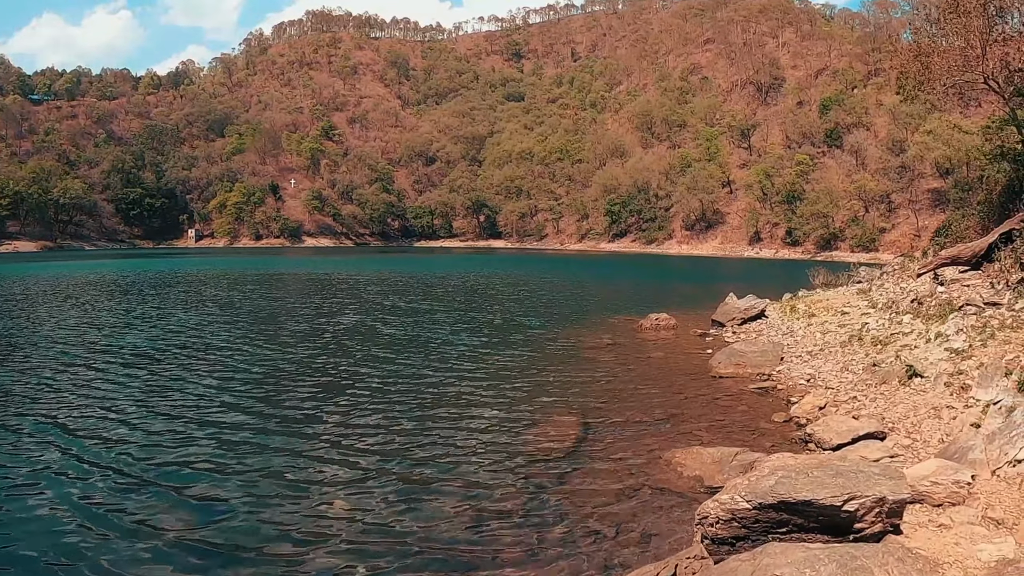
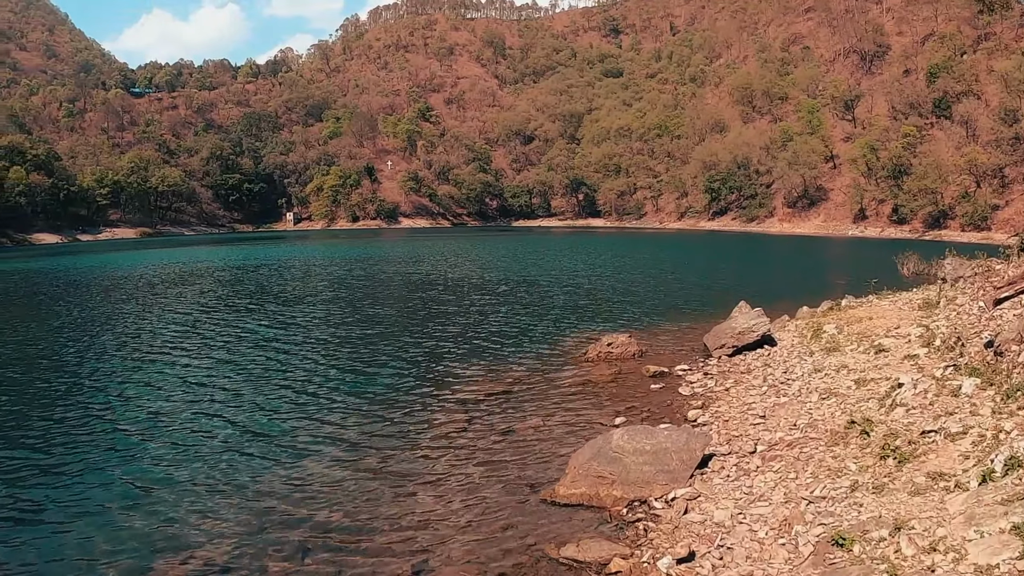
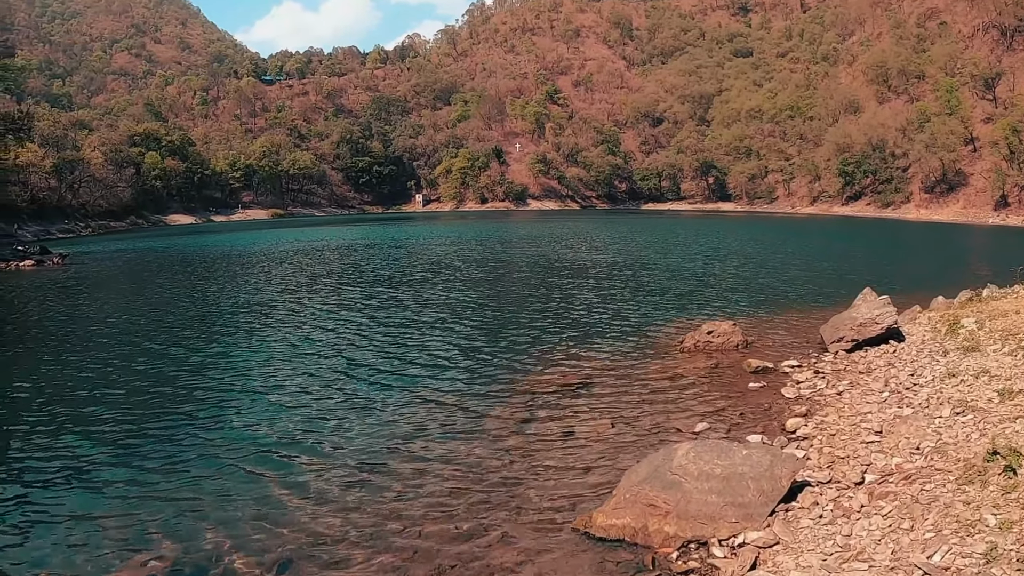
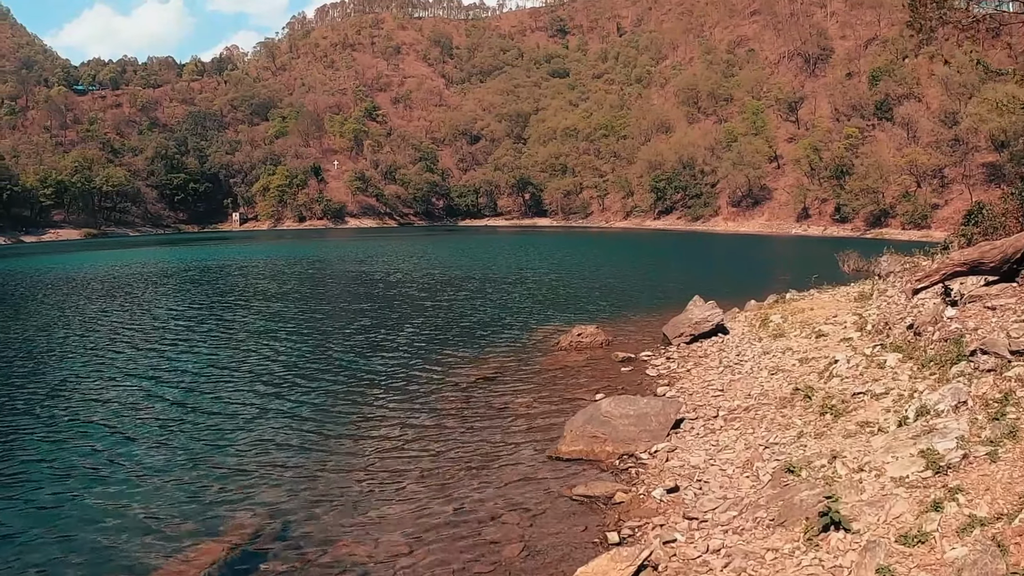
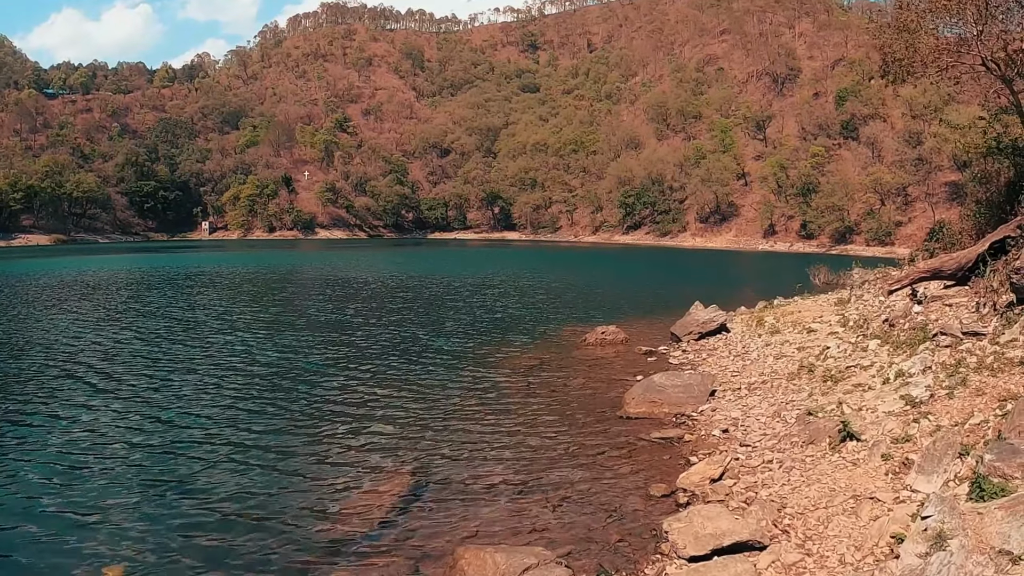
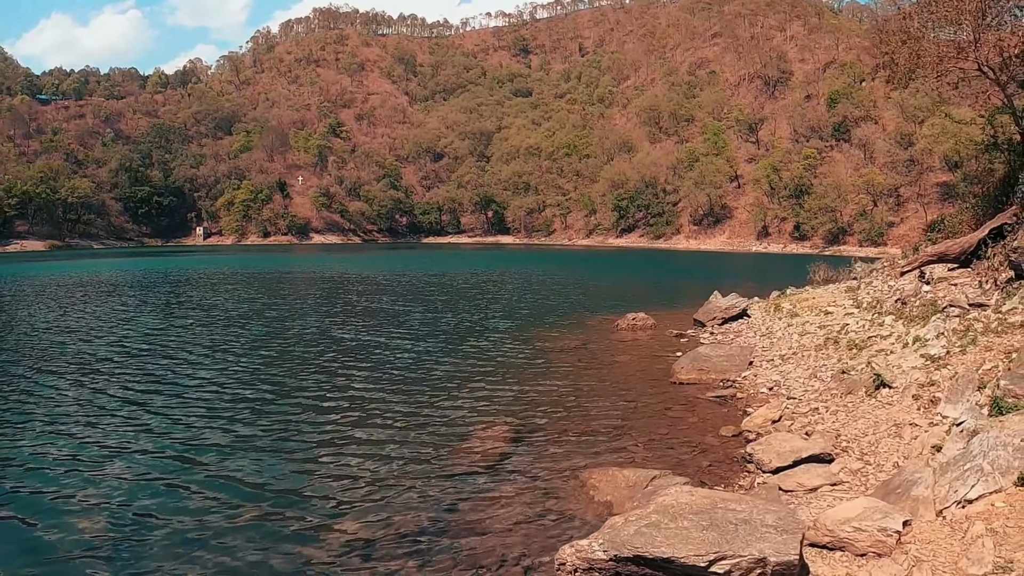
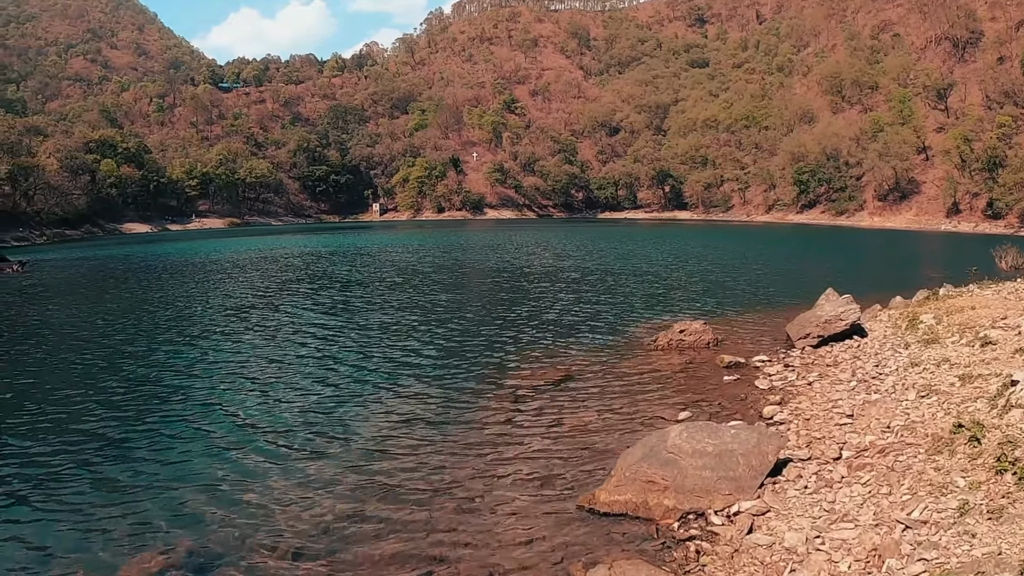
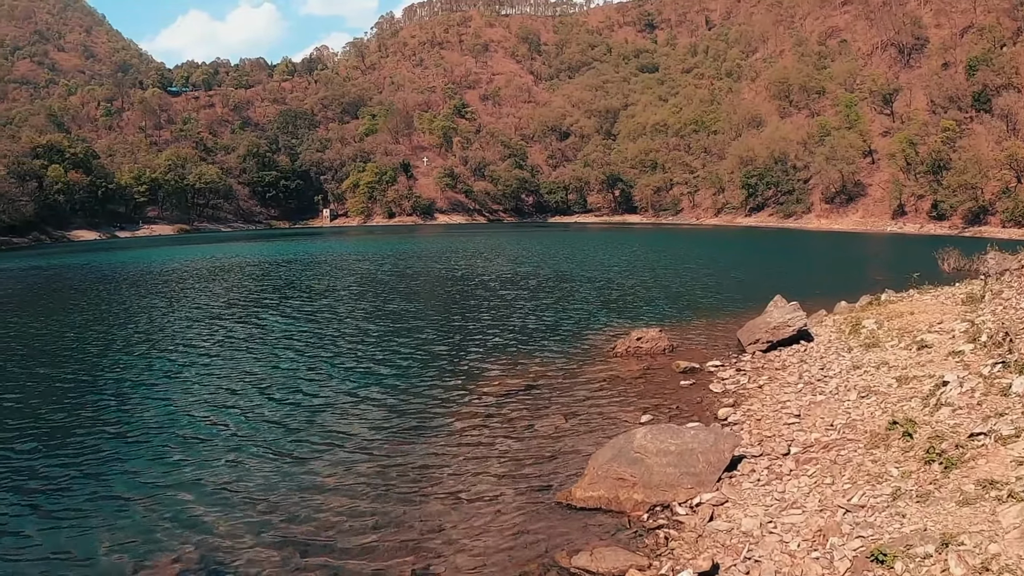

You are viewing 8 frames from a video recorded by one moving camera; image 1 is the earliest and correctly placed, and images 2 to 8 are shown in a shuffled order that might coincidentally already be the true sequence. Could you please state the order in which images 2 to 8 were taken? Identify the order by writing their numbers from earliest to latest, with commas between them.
6, 5, 4, 2, 8, 7, 3
